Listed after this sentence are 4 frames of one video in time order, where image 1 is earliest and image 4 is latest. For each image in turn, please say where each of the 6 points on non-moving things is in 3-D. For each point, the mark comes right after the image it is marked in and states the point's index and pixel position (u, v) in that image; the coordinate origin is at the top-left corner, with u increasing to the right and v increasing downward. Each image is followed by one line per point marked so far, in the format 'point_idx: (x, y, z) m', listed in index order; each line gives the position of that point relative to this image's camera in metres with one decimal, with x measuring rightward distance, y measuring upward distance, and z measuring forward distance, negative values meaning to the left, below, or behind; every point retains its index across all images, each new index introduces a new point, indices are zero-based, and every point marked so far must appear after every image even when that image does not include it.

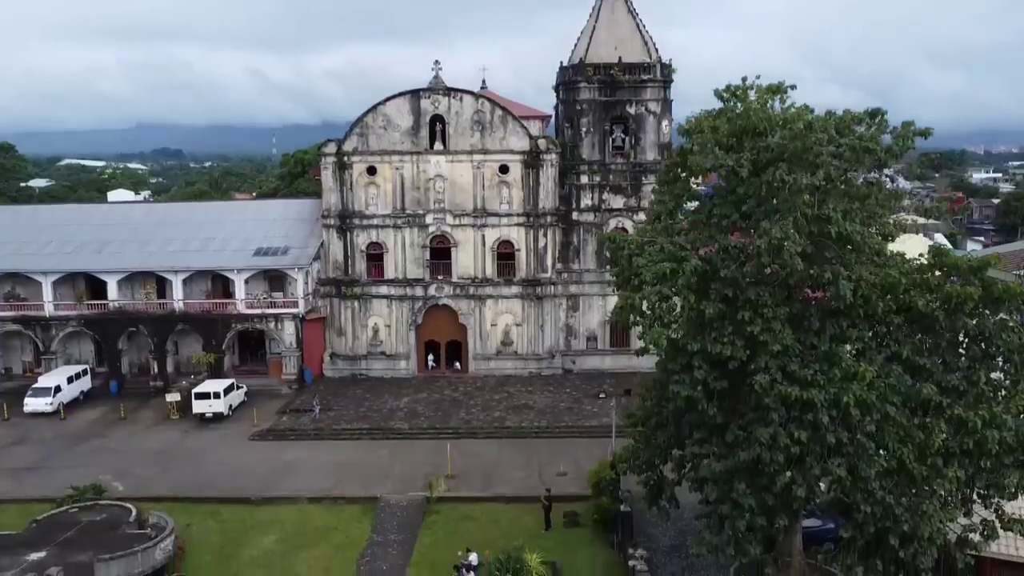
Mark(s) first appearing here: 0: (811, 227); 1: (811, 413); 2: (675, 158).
0: (+8.2, +1.6, +14.5) m
1: (+7.7, -3.2, +13.7) m
2: (+5.3, +4.2, +17.2) m
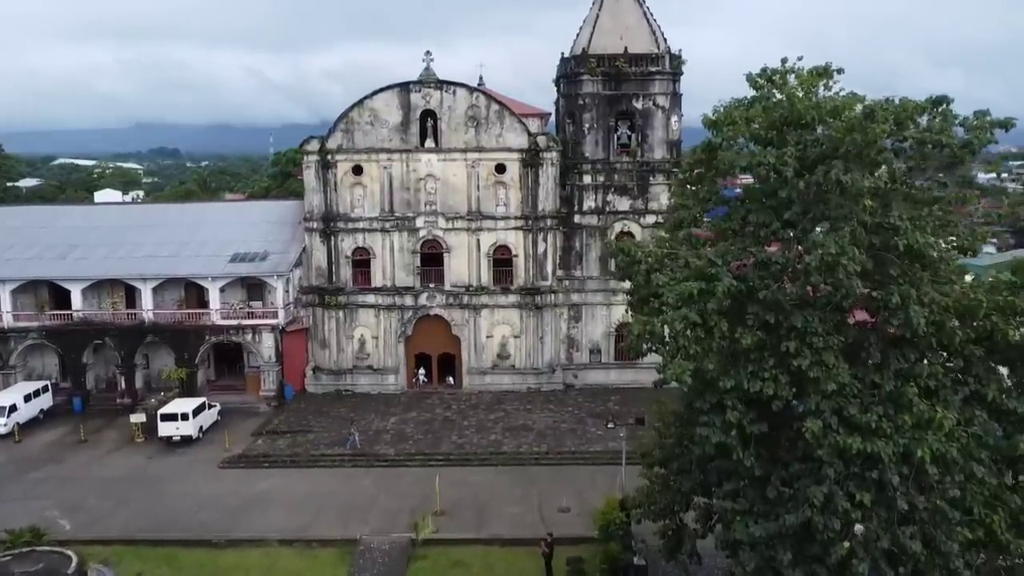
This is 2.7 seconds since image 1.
0: (+8.1, +1.1, +12.0) m
1: (+7.6, -3.8, +11.1) m
2: (+5.2, +3.6, +14.6) m
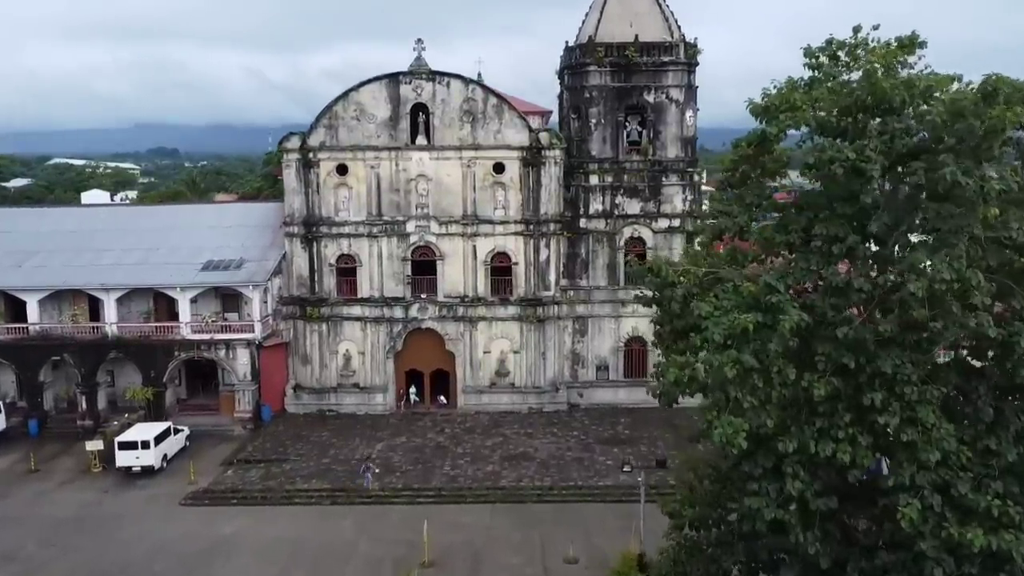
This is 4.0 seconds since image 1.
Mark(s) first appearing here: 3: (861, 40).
0: (+8.1, +0.5, +9.1) m
1: (+7.6, -4.4, +8.3) m
2: (+5.1, +3.0, +11.8) m
3: (+7.3, +5.1, +11.0) m
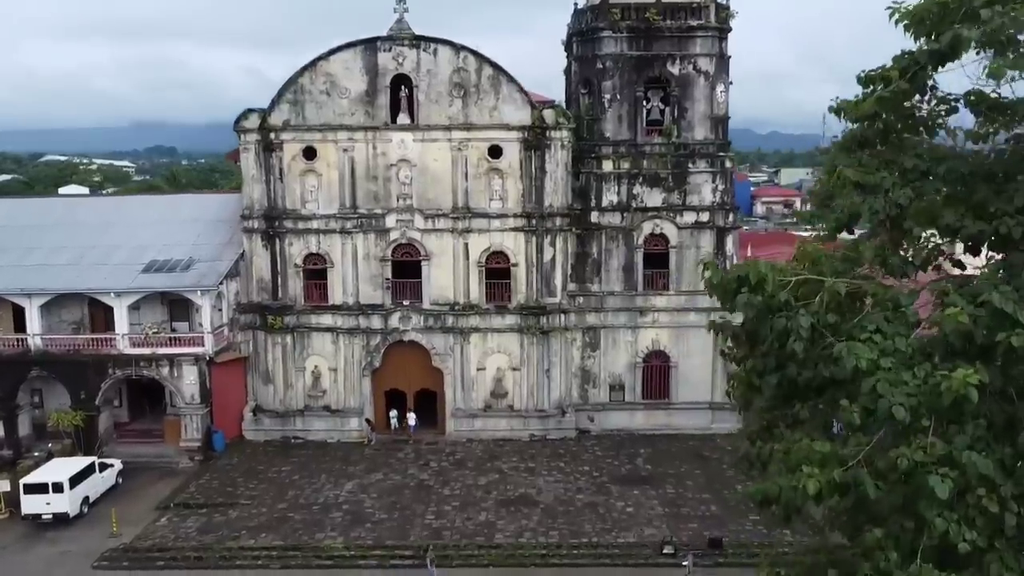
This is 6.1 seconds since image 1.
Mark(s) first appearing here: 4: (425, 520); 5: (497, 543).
0: (+8.0, +0.2, +4.5) m
1: (+7.6, -4.7, +3.7) m
2: (+5.1, +2.8, +7.2) m
3: (+7.2, +4.8, +6.4) m
4: (-3.2, -8.6, +19.6) m
5: (-0.5, -8.8, +18.4) m
